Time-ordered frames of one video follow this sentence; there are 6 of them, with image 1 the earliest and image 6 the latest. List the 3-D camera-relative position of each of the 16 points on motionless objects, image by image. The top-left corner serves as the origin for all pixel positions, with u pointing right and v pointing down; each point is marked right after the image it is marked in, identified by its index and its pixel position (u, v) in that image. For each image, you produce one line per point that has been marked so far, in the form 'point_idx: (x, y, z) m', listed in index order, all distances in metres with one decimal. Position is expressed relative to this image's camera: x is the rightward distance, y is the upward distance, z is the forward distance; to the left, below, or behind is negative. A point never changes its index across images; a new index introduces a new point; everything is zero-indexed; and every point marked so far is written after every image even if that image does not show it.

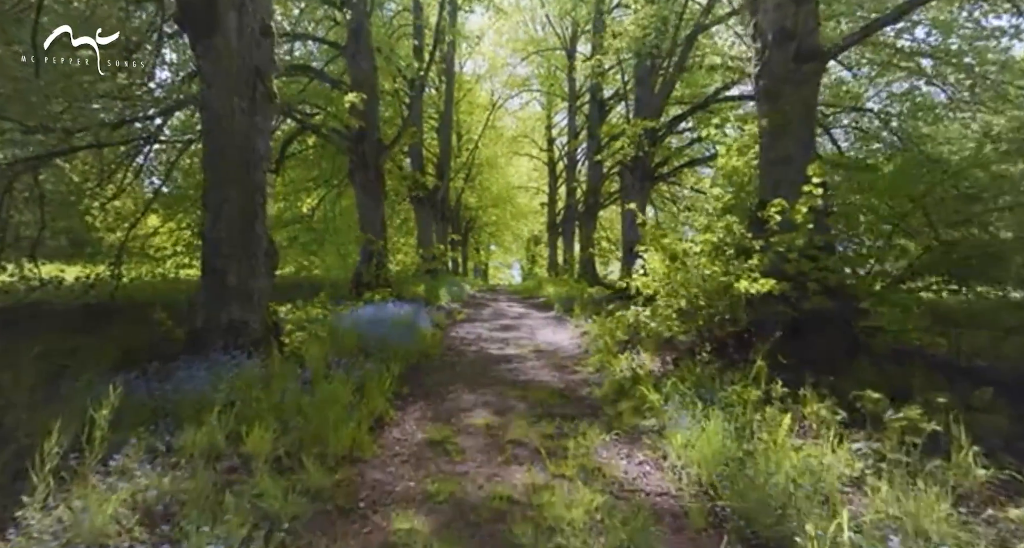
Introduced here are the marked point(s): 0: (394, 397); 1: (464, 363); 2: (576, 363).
0: (-1.2, -1.2, +5.9) m
1: (-0.6, -1.2, +8.0) m
2: (+0.9, -1.2, +8.0) m
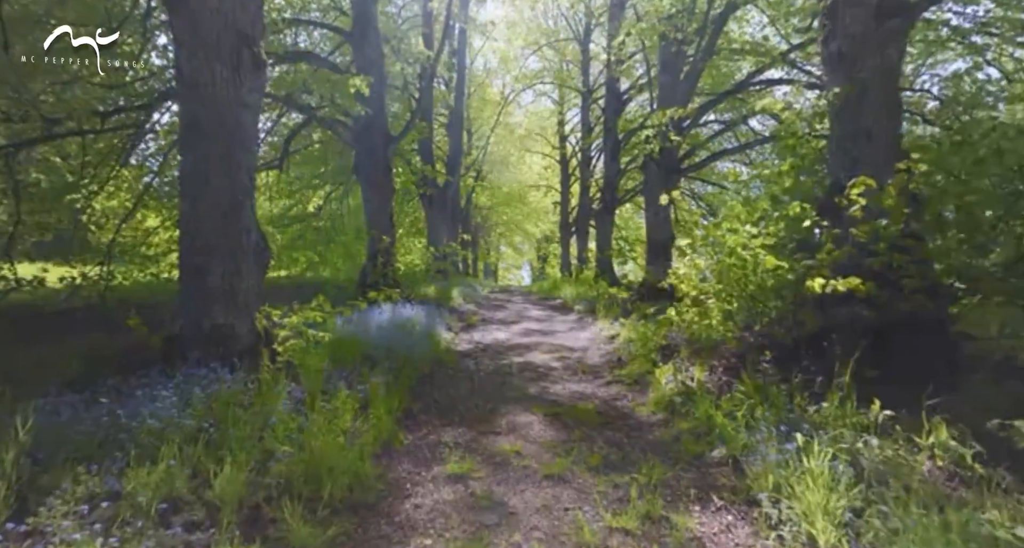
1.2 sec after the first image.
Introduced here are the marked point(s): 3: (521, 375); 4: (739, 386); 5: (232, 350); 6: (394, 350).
0: (-0.9, -1.2, +5.0) m
1: (-0.3, -1.2, +7.1) m
2: (+1.1, -1.2, +7.2) m
3: (+0.1, -1.2, +7.2) m
4: (+1.9, -0.9, +5.0) m
5: (-2.3, -0.6, +5.0) m
6: (-1.3, -0.9, +6.8) m
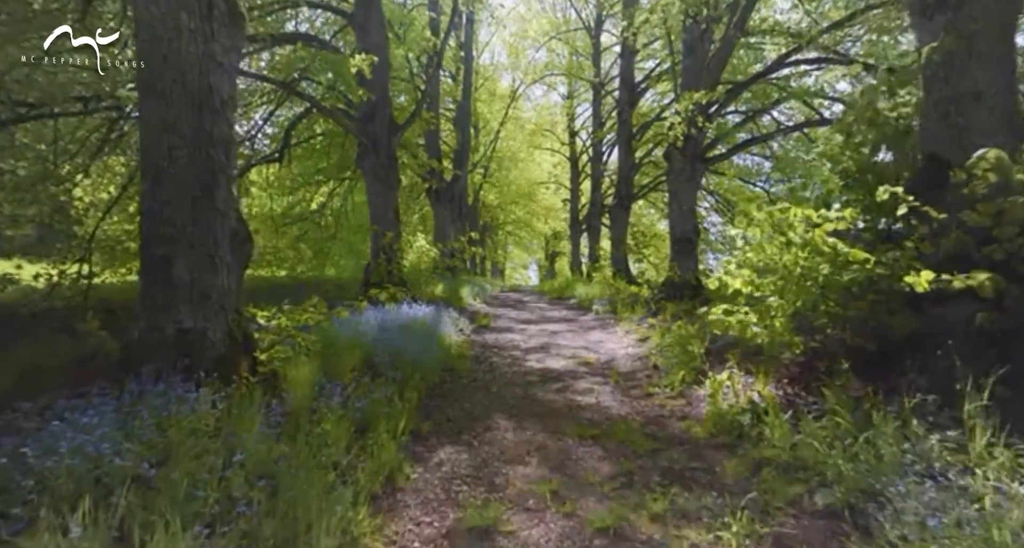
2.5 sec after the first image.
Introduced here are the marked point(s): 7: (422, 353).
0: (-0.7, -1.2, +4.1) m
1: (-0.1, -1.2, +6.2) m
2: (+1.4, -1.1, +6.2) m
3: (+0.3, -1.2, +6.3) m
4: (+2.1, -0.9, +4.0) m
5: (-2.1, -0.6, +4.1) m
6: (-1.1, -0.8, +5.9) m
7: (-0.9, -0.8, +6.3) m
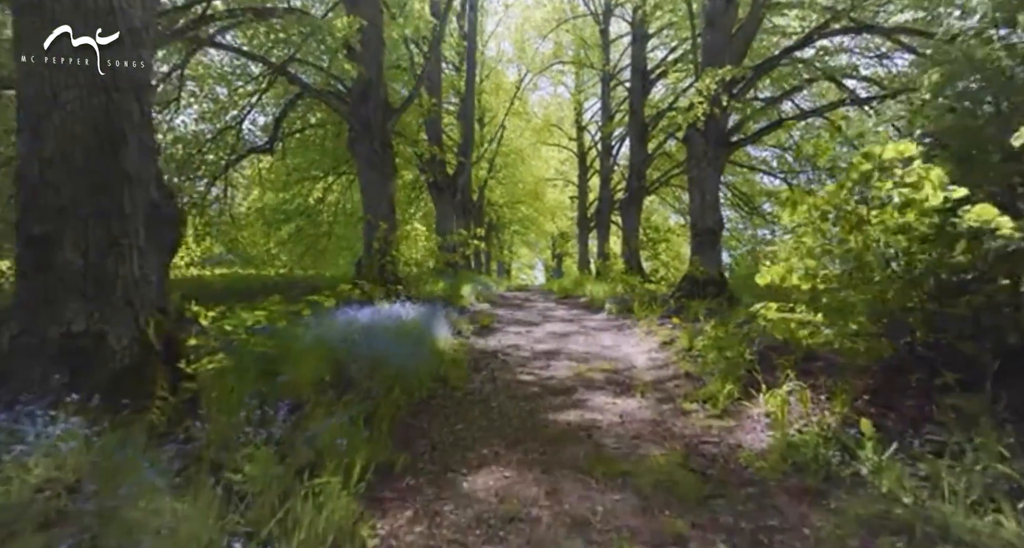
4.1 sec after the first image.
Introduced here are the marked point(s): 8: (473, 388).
0: (-0.7, -1.1, +3.1) m
1: (-0.1, -1.1, +5.2) m
2: (+1.4, -1.0, +5.2) m
3: (+0.4, -1.1, +5.2) m
4: (+2.1, -0.8, +2.9) m
5: (-2.1, -0.5, +3.0) m
6: (-1.1, -0.7, +4.9) m
7: (-0.9, -0.8, +5.2) m
8: (-0.4, -1.1, +5.5) m
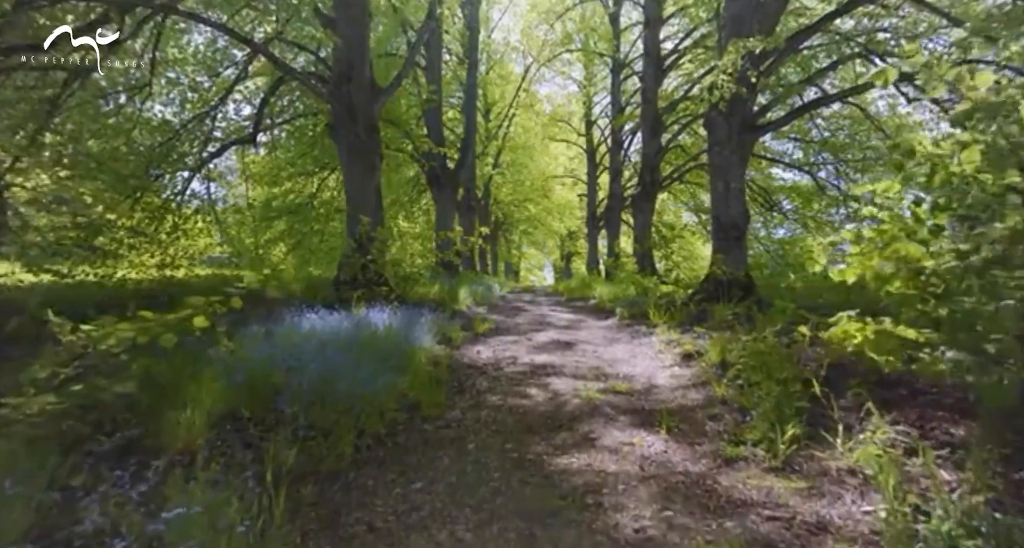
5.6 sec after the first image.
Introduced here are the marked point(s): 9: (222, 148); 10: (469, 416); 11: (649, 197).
0: (-0.8, -1.1, +1.8) m
1: (-0.2, -1.1, +4.0) m
2: (+1.3, -1.0, +3.9) m
3: (+0.3, -1.1, +4.0) m
4: (+2.0, -0.8, +1.7) m
5: (-2.2, -0.5, +1.9) m
6: (-1.2, -0.7, +3.7) m
7: (-1.0, -0.7, +4.0) m
8: (-0.4, -1.0, +4.3) m
9: (-5.1, +2.2, +10.6) m
10: (-0.3, -1.1, +4.5) m
11: (+4.4, +2.4, +18.9) m
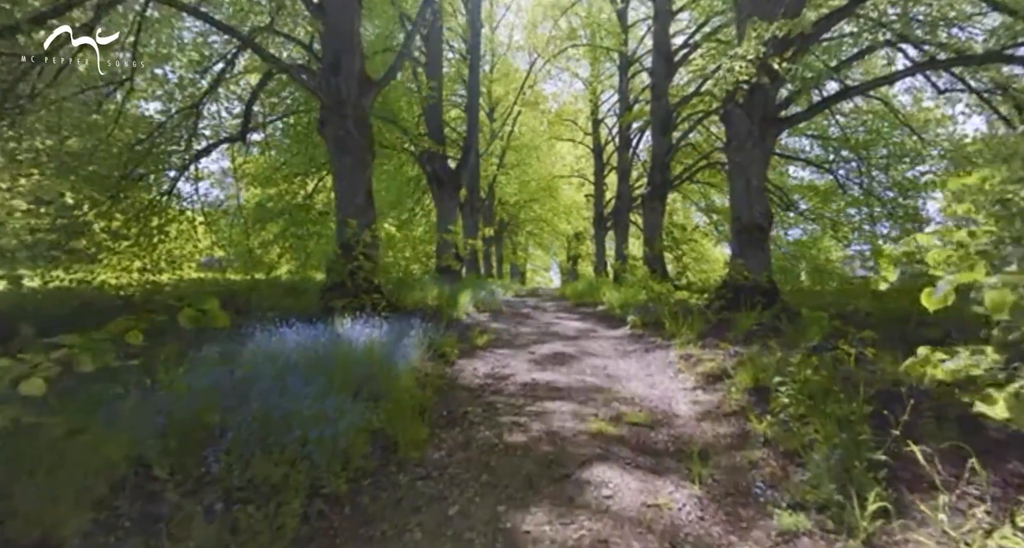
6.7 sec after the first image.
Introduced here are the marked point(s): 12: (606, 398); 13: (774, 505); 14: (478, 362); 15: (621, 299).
0: (-0.9, -1.1, +1.0) m
1: (-0.2, -1.1, +3.2) m
2: (+1.3, -1.1, +3.1) m
3: (+0.3, -1.2, +3.2) m
4: (+1.9, -0.8, +0.9) m
5: (-2.3, -0.6, +1.1) m
6: (-1.2, -0.8, +2.9) m
7: (-1.0, -0.8, +3.2) m
8: (-0.5, -1.1, +3.5) m
9: (-5.0, +2.1, +9.9) m
10: (-0.4, -1.1, +3.7) m
11: (+4.5, +2.3, +18.1) m
12: (+0.8, -1.1, +5.1) m
13: (+1.3, -1.1, +2.9) m
14: (-0.4, -1.0, +6.7) m
15: (+2.3, -0.5, +12.4) m
